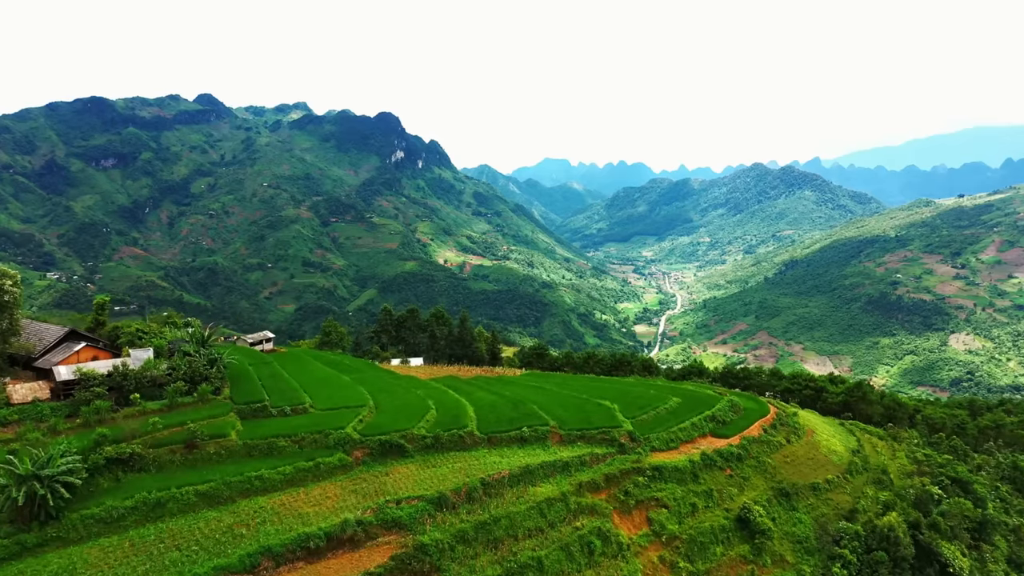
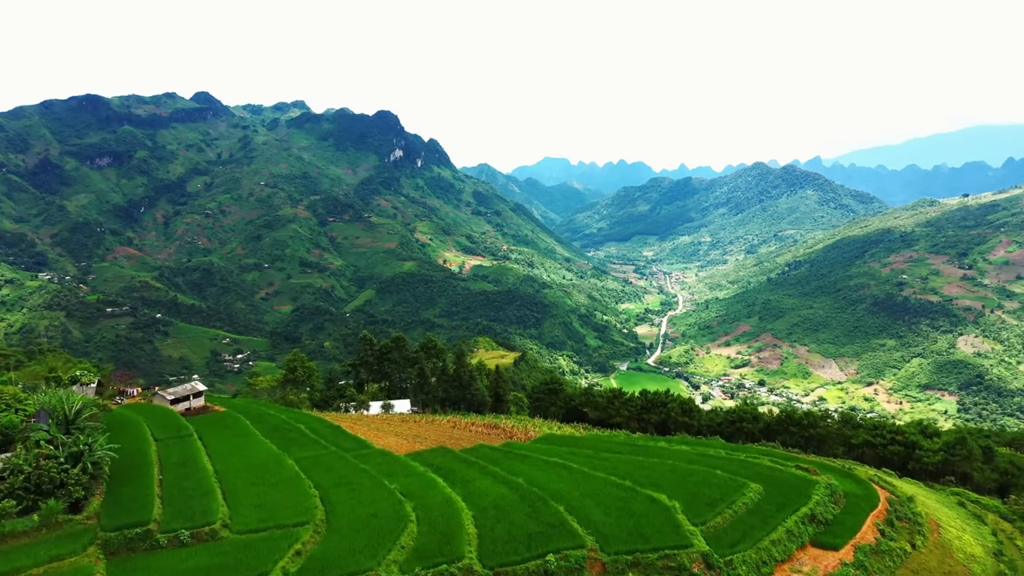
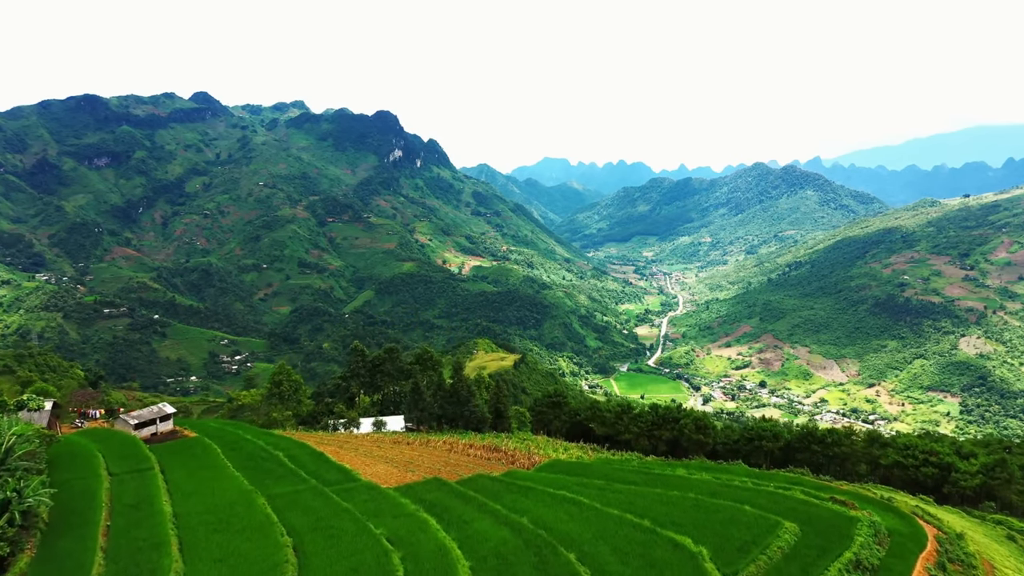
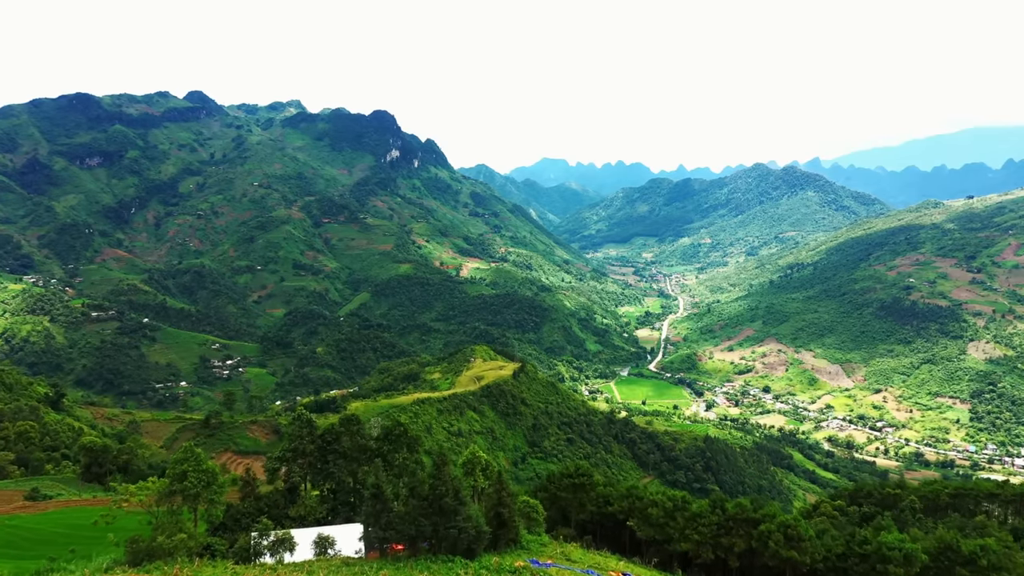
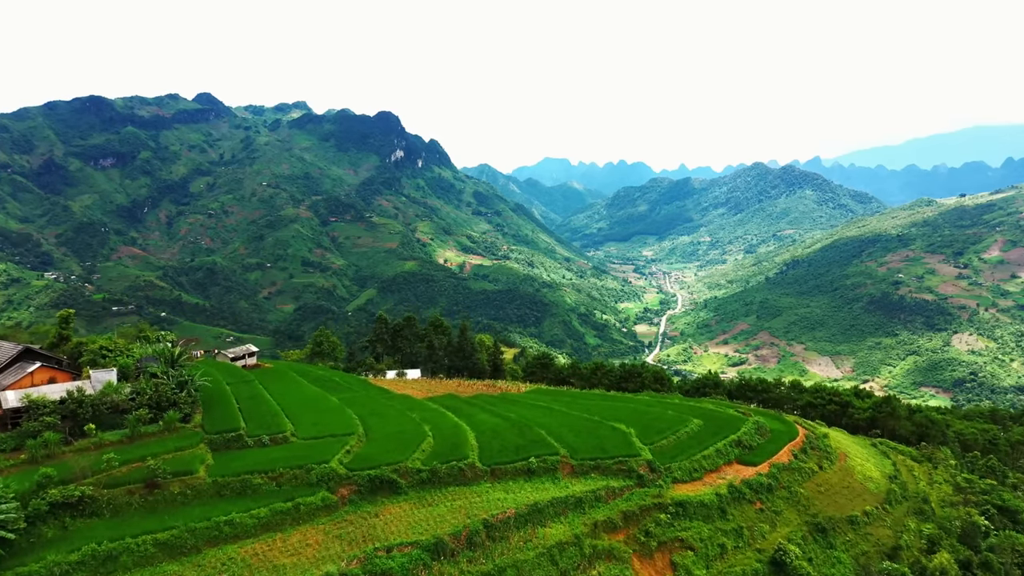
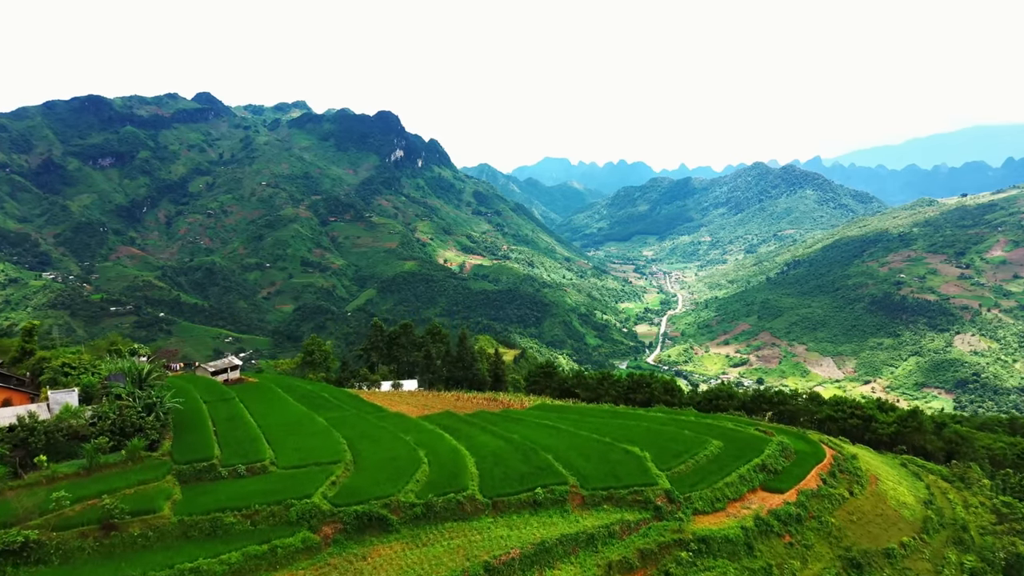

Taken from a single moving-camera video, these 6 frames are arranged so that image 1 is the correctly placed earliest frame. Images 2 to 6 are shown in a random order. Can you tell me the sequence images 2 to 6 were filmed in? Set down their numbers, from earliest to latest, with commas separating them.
5, 6, 2, 3, 4
